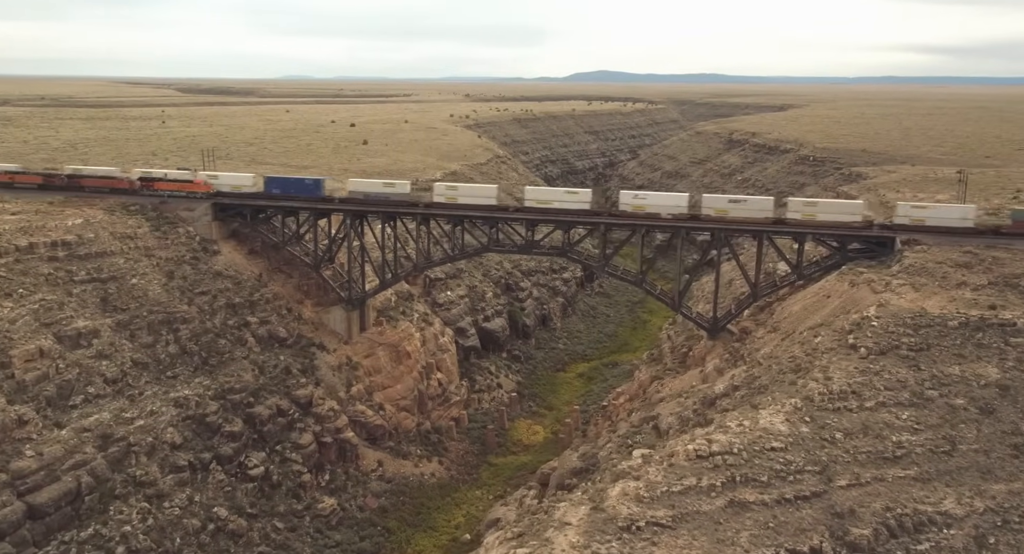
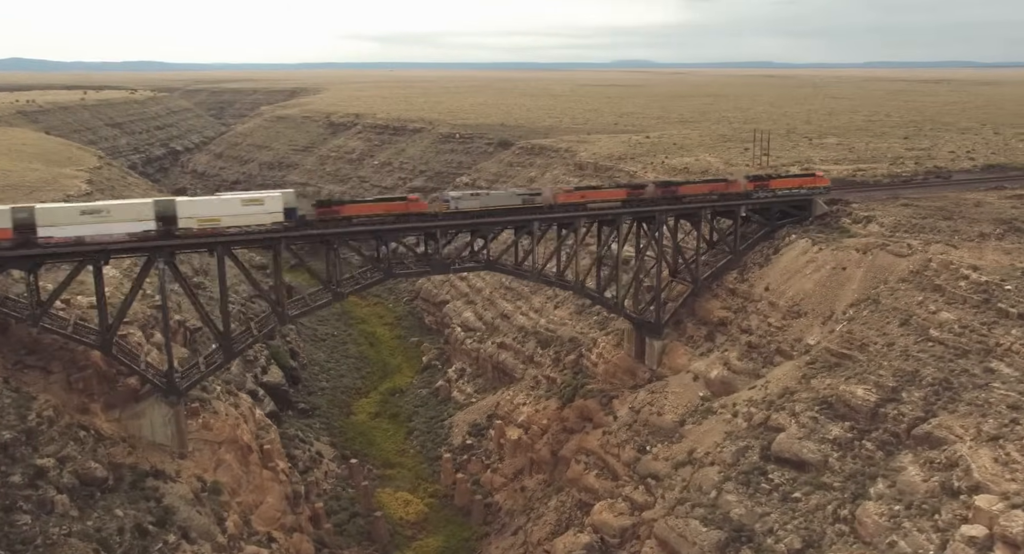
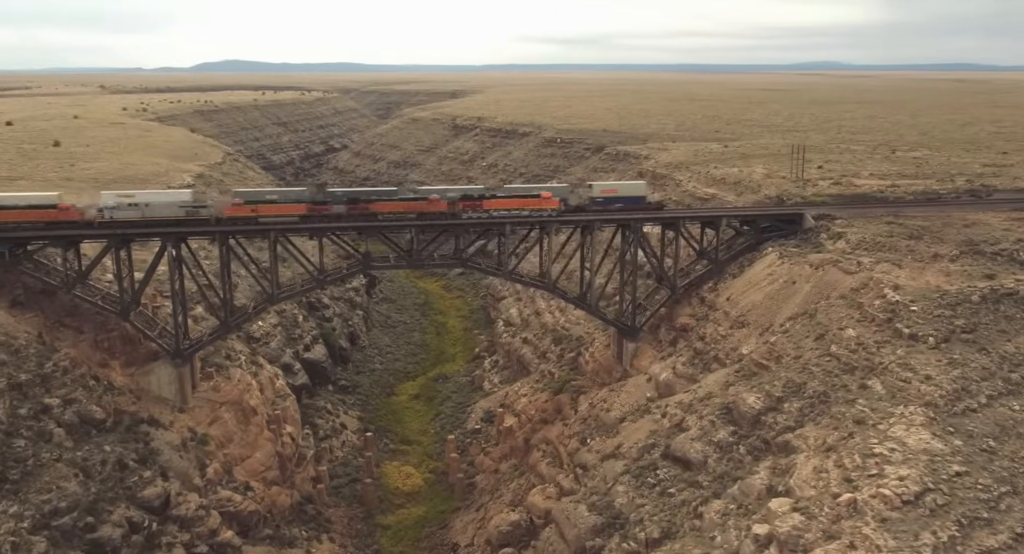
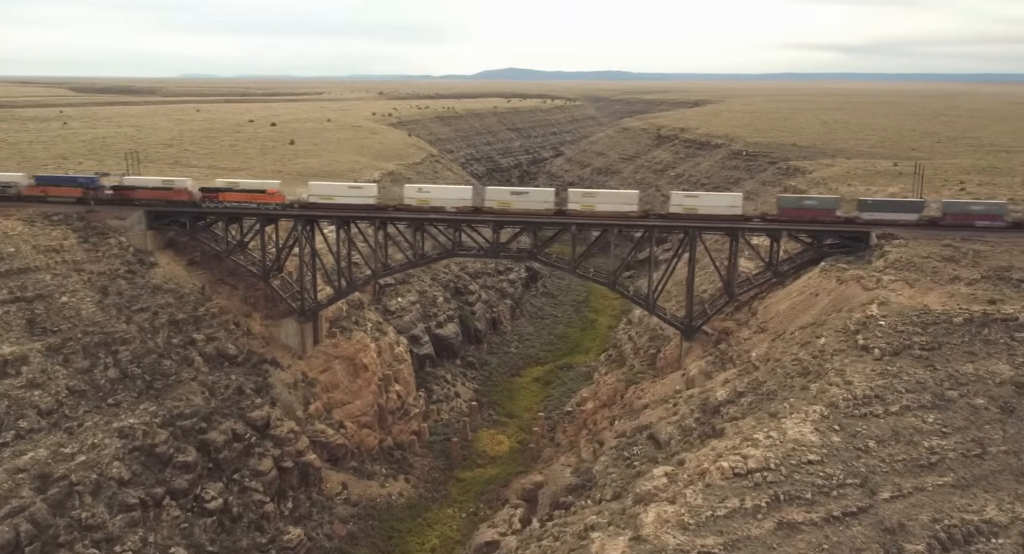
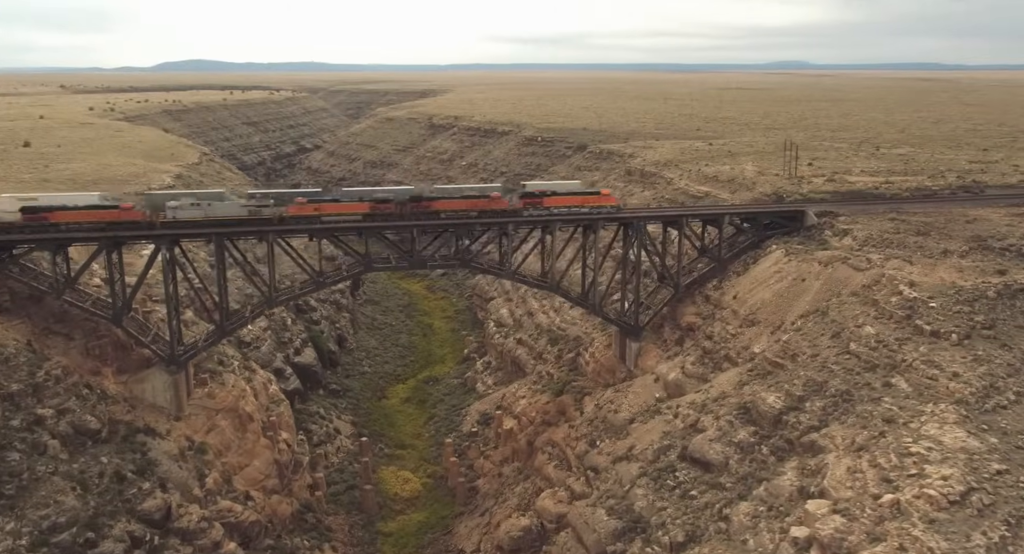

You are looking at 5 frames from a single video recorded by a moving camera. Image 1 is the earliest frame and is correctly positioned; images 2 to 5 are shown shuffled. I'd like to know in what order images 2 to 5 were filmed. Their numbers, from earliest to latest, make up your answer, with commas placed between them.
4, 3, 5, 2
